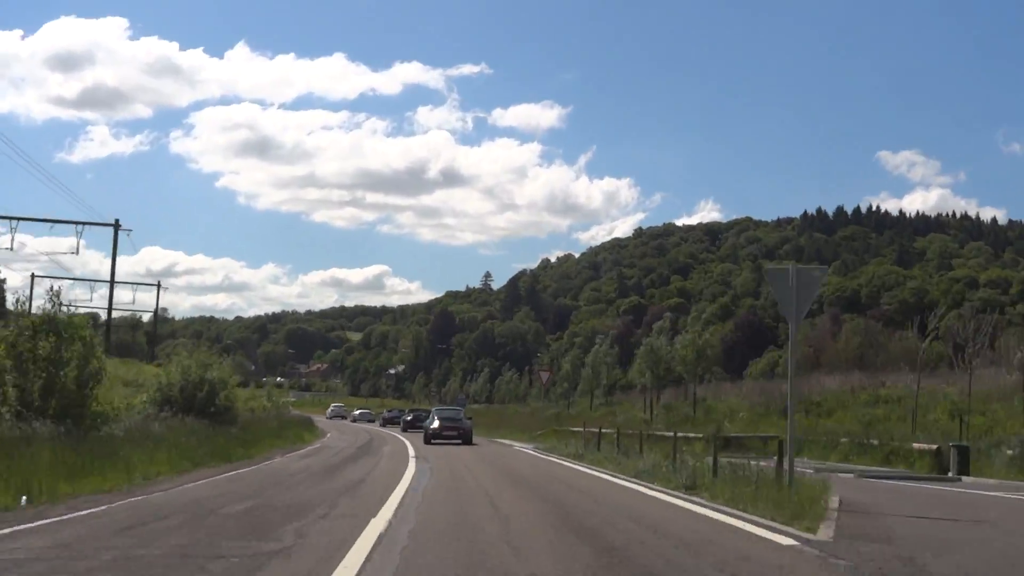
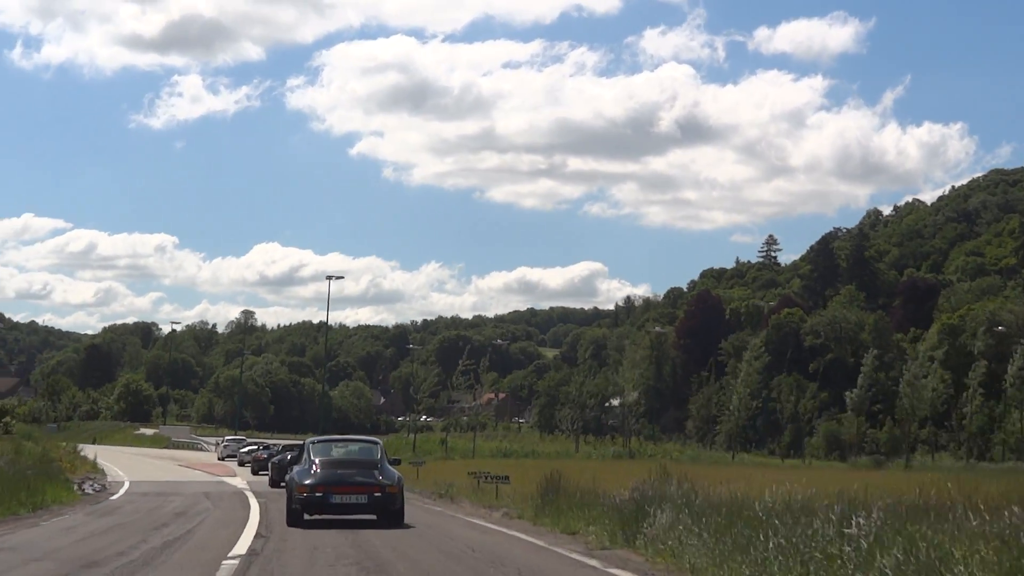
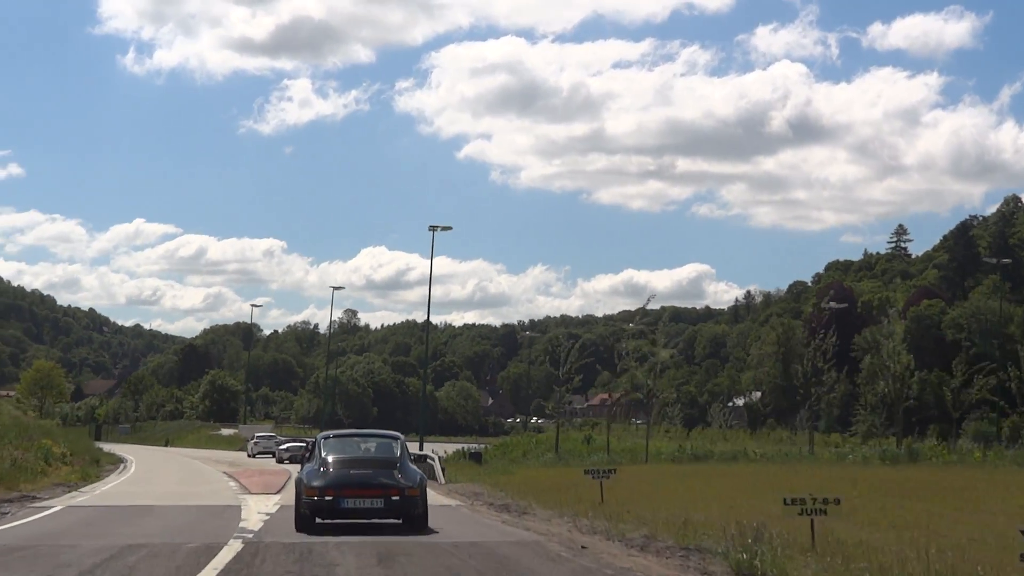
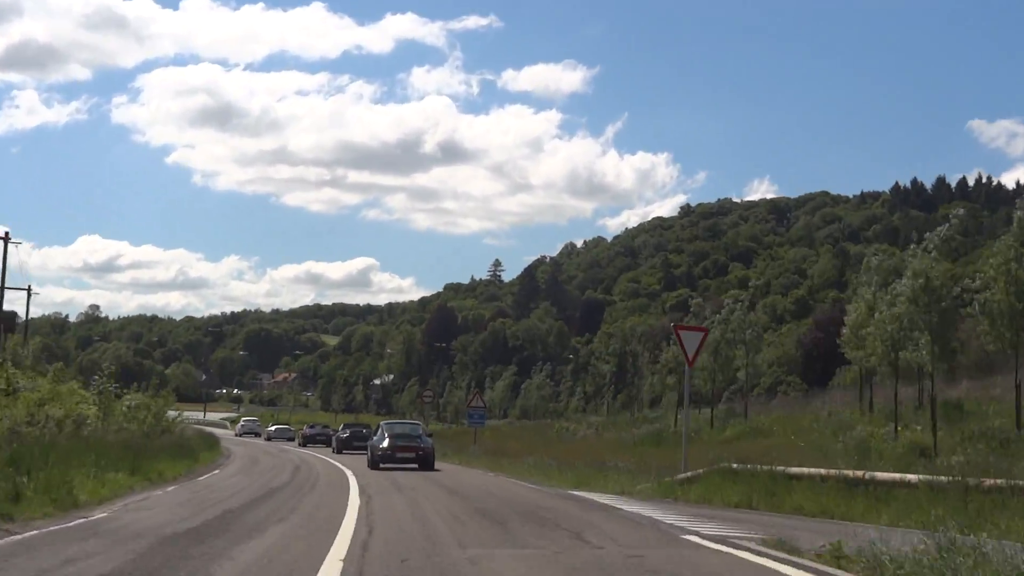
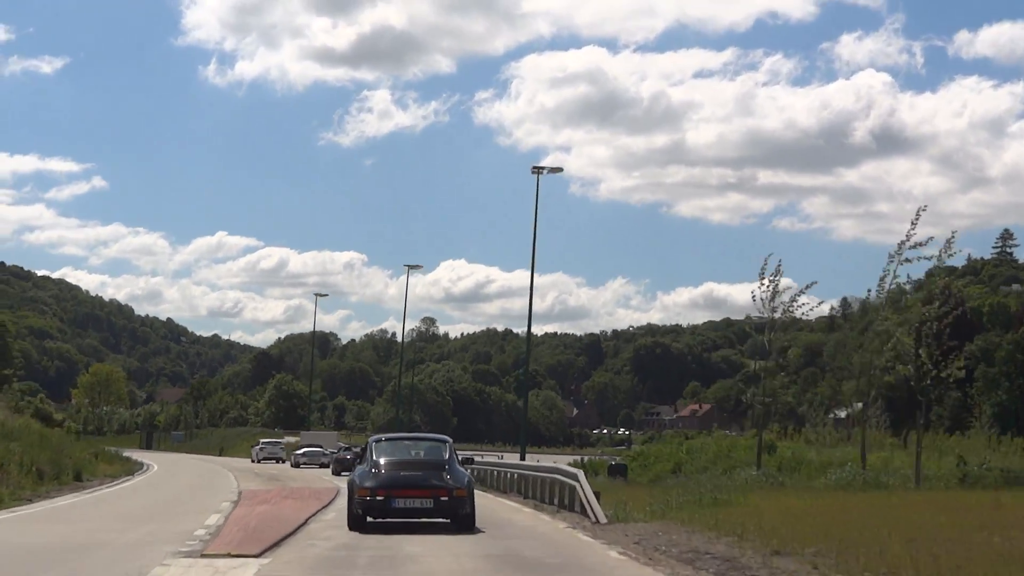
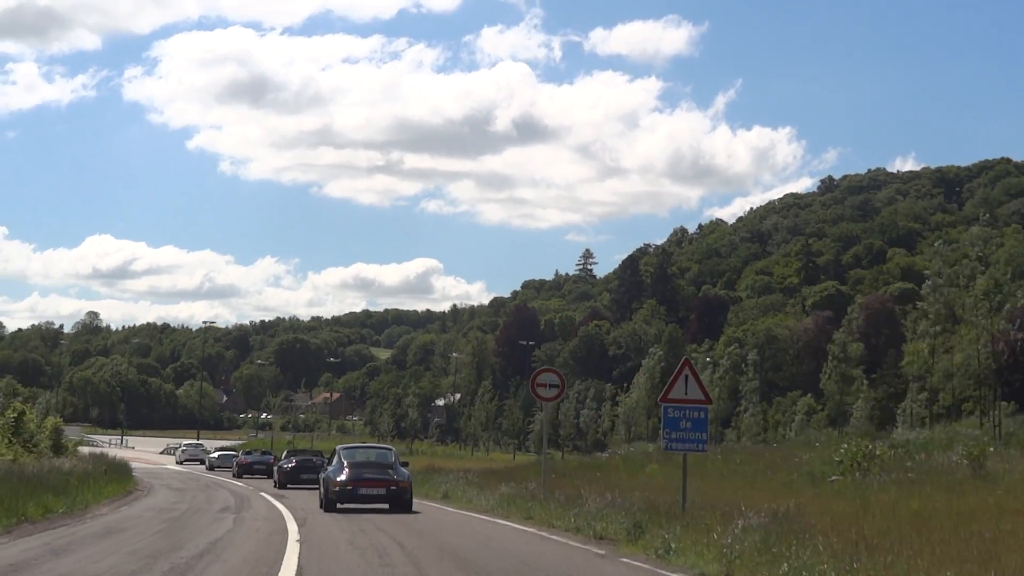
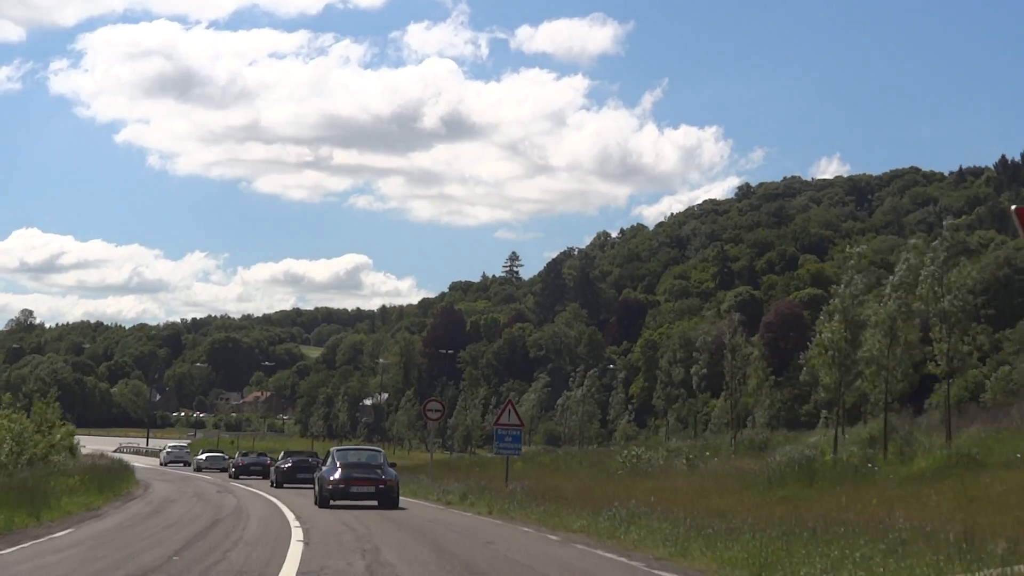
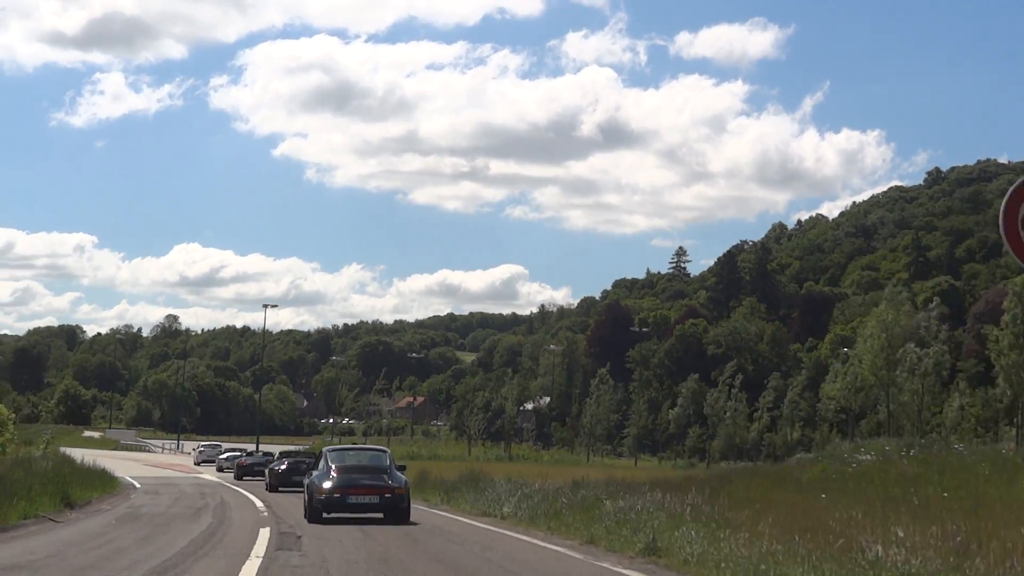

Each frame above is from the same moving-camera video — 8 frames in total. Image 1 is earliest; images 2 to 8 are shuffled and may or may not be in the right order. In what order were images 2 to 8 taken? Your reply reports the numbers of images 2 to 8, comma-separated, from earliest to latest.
4, 7, 6, 8, 2, 3, 5
